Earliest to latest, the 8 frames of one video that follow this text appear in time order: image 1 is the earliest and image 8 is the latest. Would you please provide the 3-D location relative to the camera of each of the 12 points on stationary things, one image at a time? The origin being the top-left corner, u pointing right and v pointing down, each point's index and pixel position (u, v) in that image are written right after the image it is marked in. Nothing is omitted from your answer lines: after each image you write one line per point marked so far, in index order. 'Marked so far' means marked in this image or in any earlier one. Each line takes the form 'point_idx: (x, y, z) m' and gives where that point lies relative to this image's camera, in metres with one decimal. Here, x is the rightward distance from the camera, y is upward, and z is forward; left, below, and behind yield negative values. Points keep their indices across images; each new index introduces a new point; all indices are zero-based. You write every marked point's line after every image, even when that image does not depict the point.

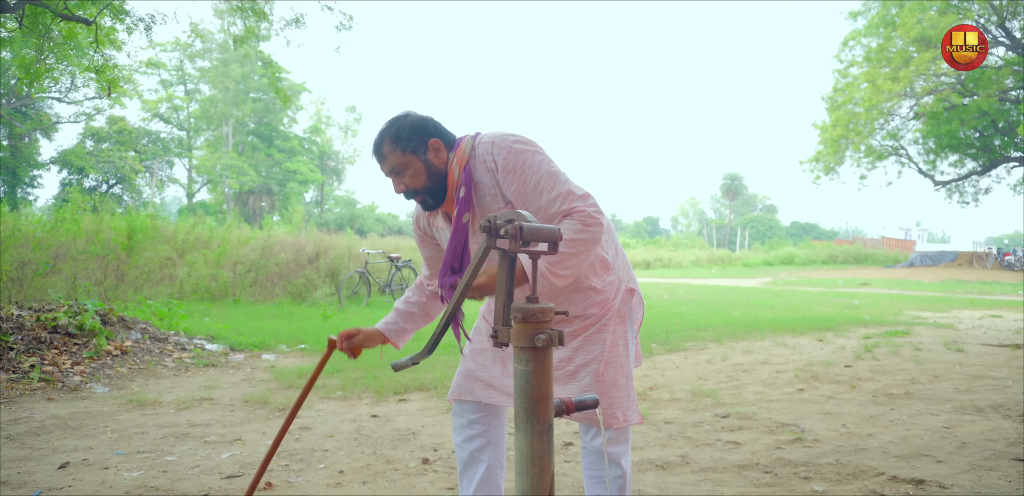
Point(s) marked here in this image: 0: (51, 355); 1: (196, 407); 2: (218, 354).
0: (-3.7, -0.9, +5.5) m
1: (-2.3, -1.1, +4.9) m
2: (-3.0, -1.1, +6.9) m
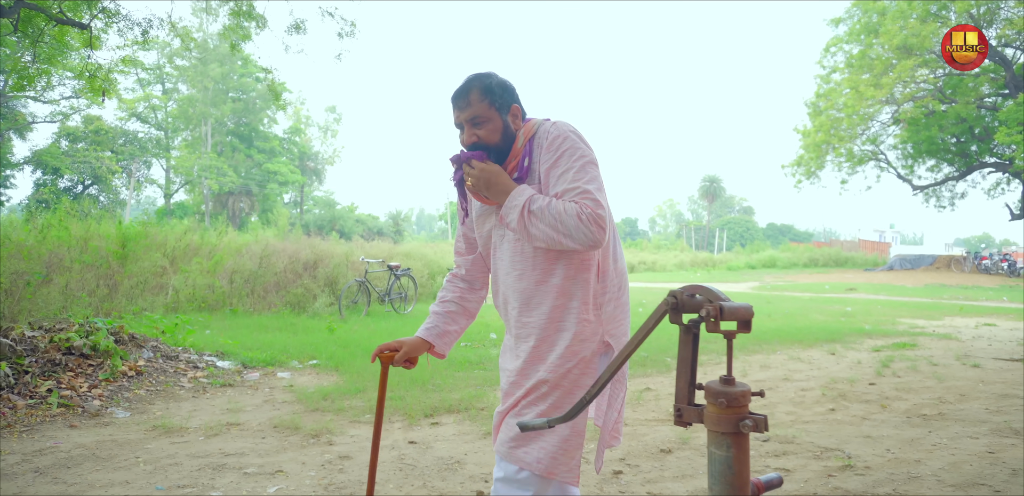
0: (-3.5, -1.0, +5.4) m
1: (-2.0, -1.3, +4.8) m
2: (-2.8, -1.2, +6.7) m
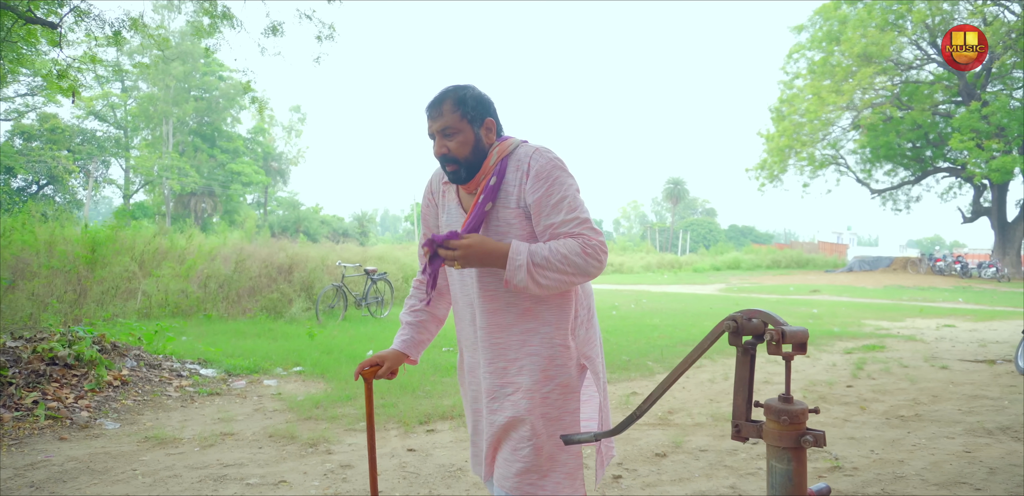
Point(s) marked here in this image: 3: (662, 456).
0: (-3.5, -1.1, +5.2) m
1: (-2.0, -1.4, +4.8) m
2: (-2.9, -1.3, +6.6) m
3: (+1.0, -1.4, +4.5) m
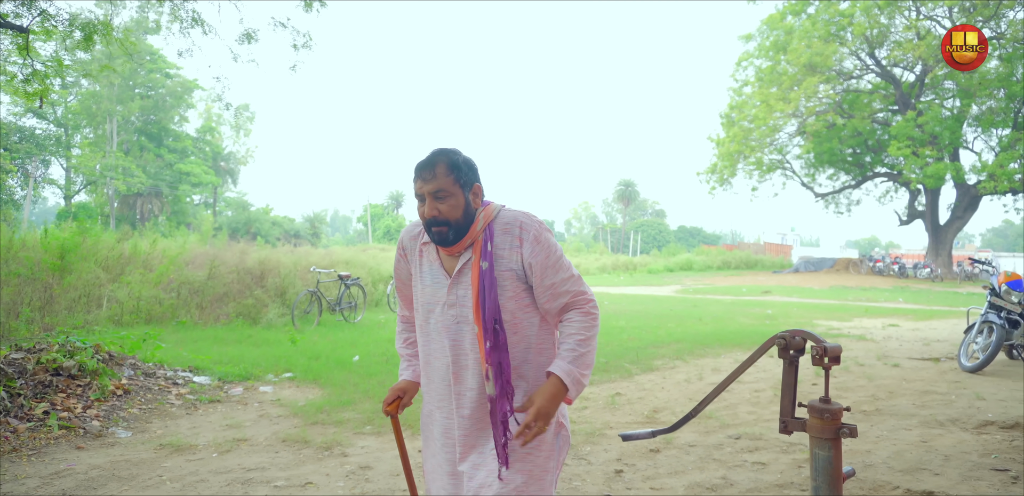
0: (-3.5, -1.2, +5.3) m
1: (-2.0, -1.5, +5.0) m
2: (-3.0, -1.4, +6.8) m
3: (+1.0, -1.5, +4.9) m
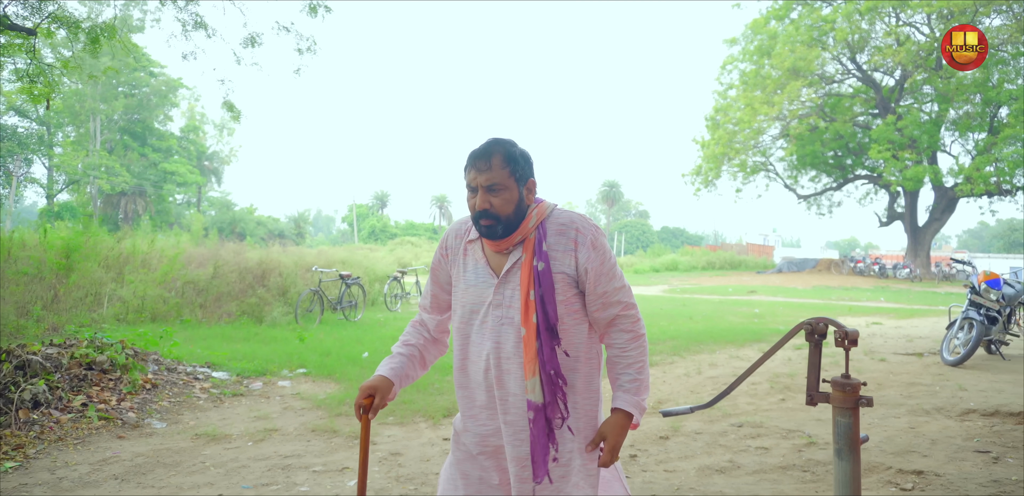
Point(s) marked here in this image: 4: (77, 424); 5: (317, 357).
0: (-3.4, -1.2, +5.6) m
1: (-1.9, -1.5, +5.2) m
2: (-2.9, -1.4, +7.0) m
3: (+1.2, -1.5, +5.2) m
4: (-3.2, -1.3, +5.1) m
5: (-2.5, -1.4, +8.6) m
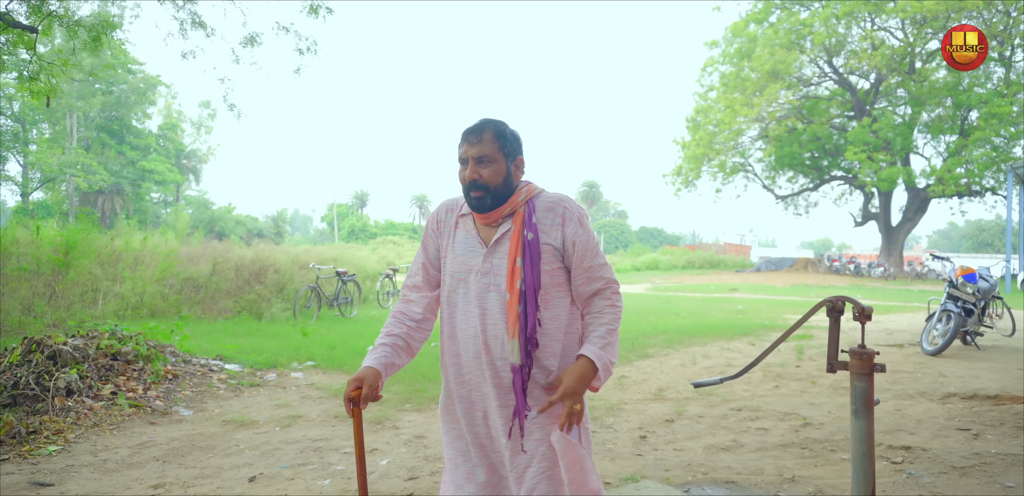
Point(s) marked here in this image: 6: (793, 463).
0: (-3.3, -1.1, +5.7) m
1: (-1.7, -1.4, +5.5) m
2: (-2.8, -1.3, +7.2) m
3: (+1.3, -1.4, +5.6) m
4: (-3.1, -1.3, +5.3) m
5: (-2.5, -1.3, +8.9) m
6: (+1.9, -1.4, +4.6) m
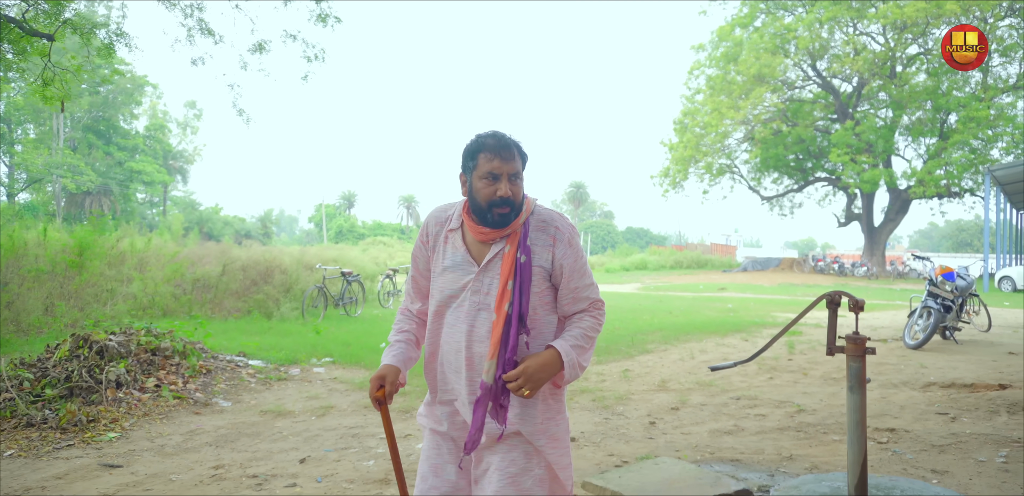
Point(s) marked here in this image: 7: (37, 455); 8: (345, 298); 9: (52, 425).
0: (-3.1, -1.1, +6.1) m
1: (-1.6, -1.4, +5.9) m
2: (-2.7, -1.3, +7.6) m
3: (+1.4, -1.4, +6.0) m
4: (-2.9, -1.3, +5.6) m
5: (-2.4, -1.3, +9.3) m
6: (+2.1, -1.4, +5.0) m
7: (-3.2, -1.4, +4.6) m
8: (-3.4, -1.0, +13.7) m
9: (-3.4, -1.3, +5.0) m
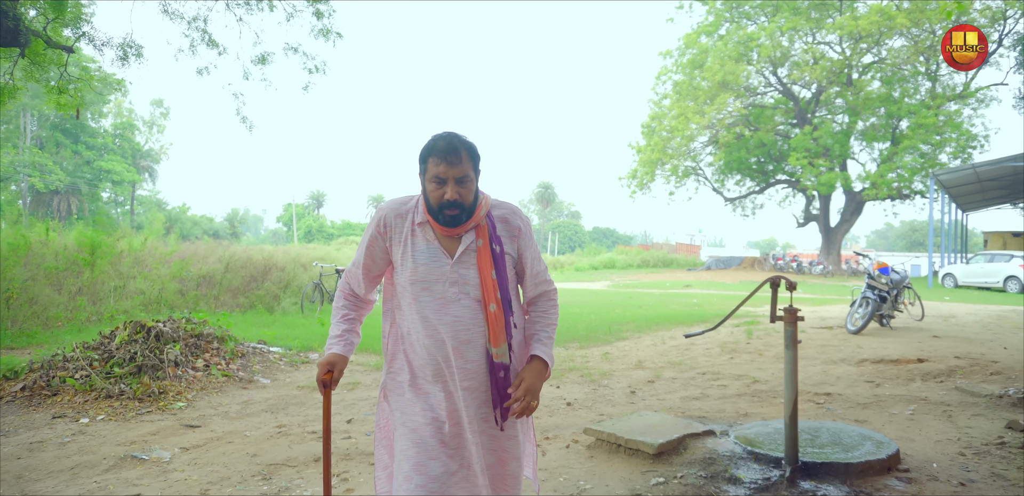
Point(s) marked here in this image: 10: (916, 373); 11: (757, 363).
0: (-3.1, -1.1, +7.0) m
1: (-1.5, -1.4, +6.8) m
2: (-2.7, -1.3, +8.5) m
3: (+1.5, -1.4, +7.1) m
4: (-2.9, -1.3, +6.5) m
5: (-2.5, -1.3, +10.2) m
6: (+2.1, -1.4, +6.2) m
7: (-3.1, -1.4, +5.5) m
8: (-3.7, -1.0, +14.5) m
9: (-3.3, -1.3, +5.9) m
10: (+4.1, -1.3, +6.9) m
11: (+2.9, -1.3, +8.0) m
